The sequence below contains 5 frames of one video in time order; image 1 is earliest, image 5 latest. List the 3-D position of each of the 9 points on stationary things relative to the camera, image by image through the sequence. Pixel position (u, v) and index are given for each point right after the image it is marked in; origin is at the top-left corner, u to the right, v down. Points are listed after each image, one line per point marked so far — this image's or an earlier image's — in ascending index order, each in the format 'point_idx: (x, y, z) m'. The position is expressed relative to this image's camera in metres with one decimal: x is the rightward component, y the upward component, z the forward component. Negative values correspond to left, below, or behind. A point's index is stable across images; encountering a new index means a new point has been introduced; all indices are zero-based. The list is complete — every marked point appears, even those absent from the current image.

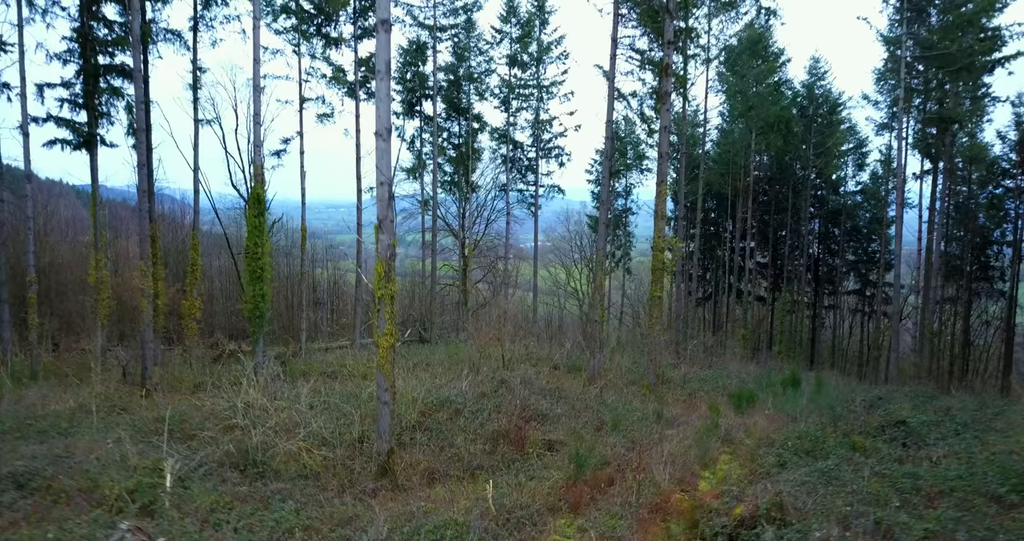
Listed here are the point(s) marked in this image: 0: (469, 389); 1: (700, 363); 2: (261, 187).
0: (-0.5, -1.3, +8.3) m
1: (+3.8, -2.0, +15.9) m
2: (-3.2, +0.9, +10.2) m
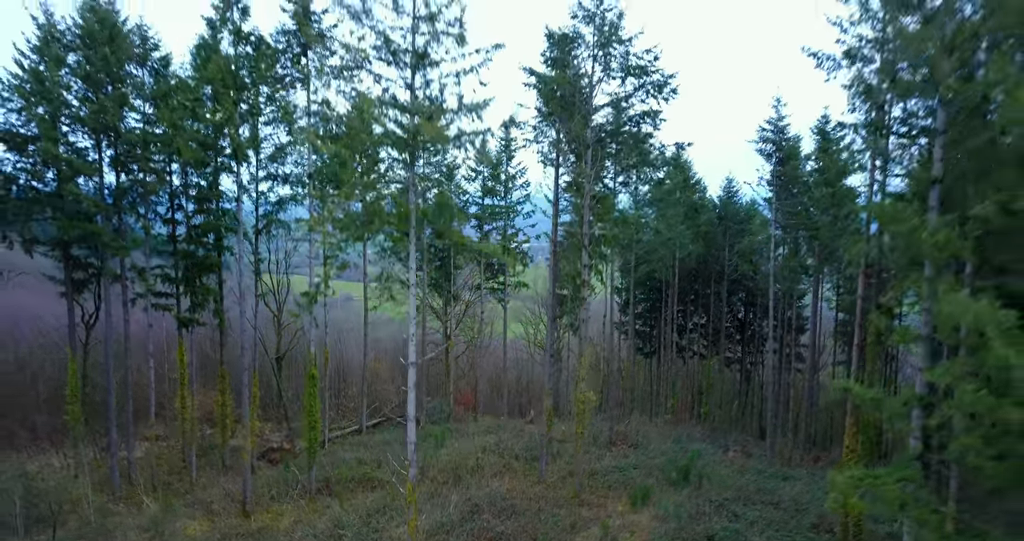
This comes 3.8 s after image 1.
0: (-1.0, -4.0, +13.1) m
1: (+3.1, -4.7, +20.8) m
2: (-3.8, -1.9, +15.0) m
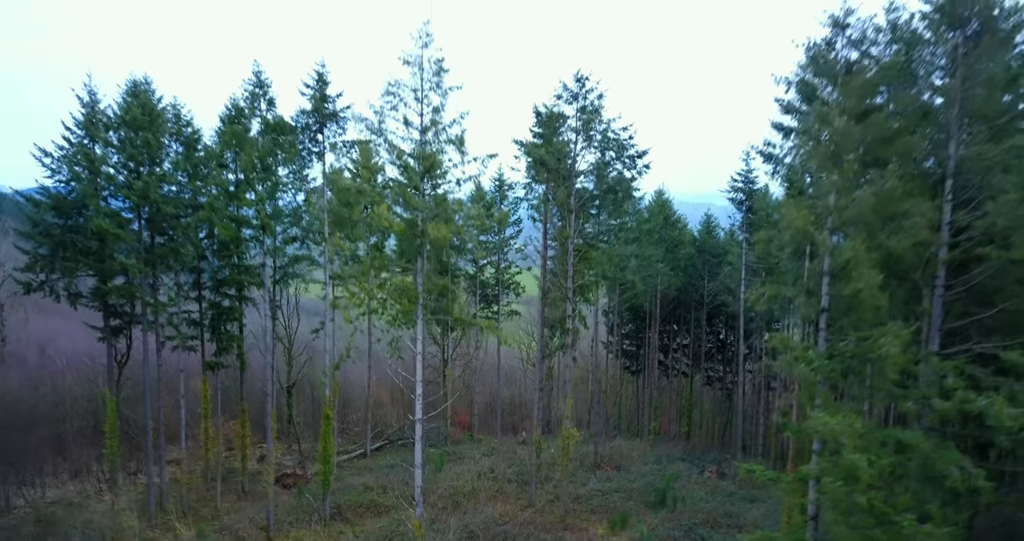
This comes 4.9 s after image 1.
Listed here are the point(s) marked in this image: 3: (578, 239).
0: (-1.1, -5.1, +14.9) m
1: (+2.9, -5.7, +22.7) m
2: (-3.9, -2.9, +16.8) m
3: (+1.5, +0.7, +17.7) m
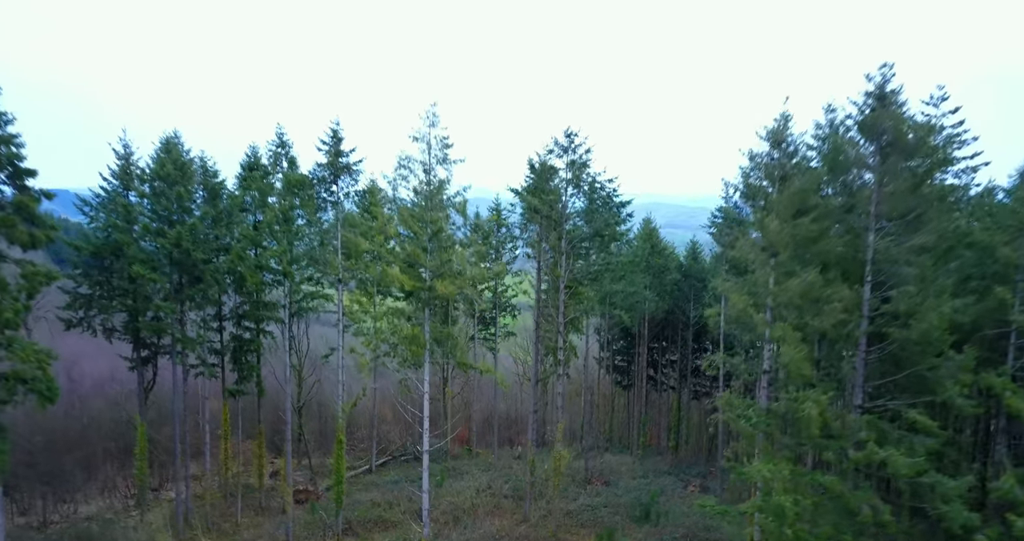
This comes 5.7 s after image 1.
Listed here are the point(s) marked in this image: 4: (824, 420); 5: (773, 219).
0: (-1.2, -5.9, +16.5) m
1: (+2.8, -6.6, +24.3) m
2: (-4.0, -3.8, +18.3) m
3: (+1.4, -0.2, +19.3) m
4: (+3.3, -1.6, +8.2) m
5: (+3.0, +0.6, +9.0) m
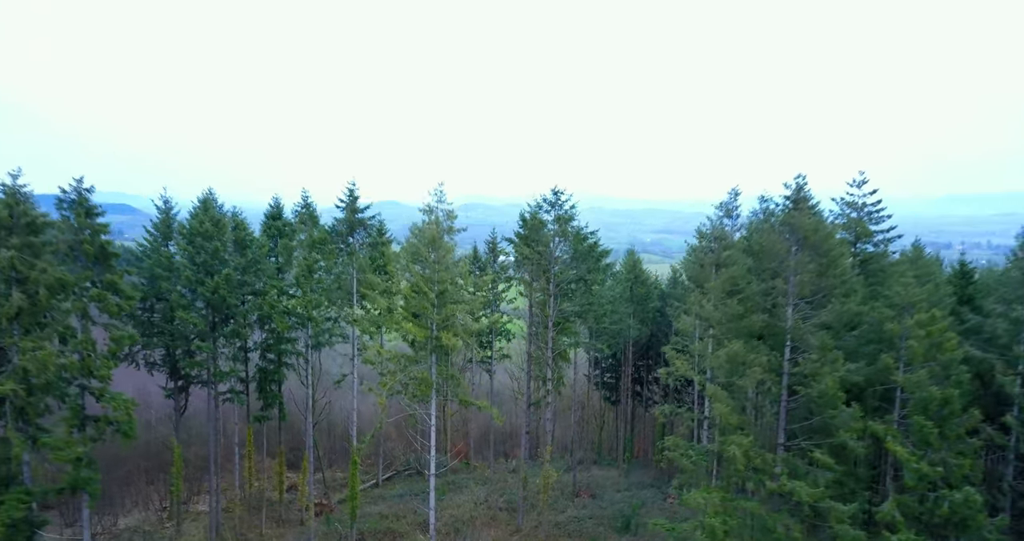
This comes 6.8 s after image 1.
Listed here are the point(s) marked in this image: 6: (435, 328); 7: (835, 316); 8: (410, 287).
0: (-1.3, -6.9, +18.9) m
1: (+2.6, -7.6, +26.6) m
2: (-4.2, -4.8, +20.7) m
3: (+1.3, -1.2, +21.7) m
4: (+3.2, -2.6, +10.6) m
5: (+2.9, -0.4, +11.4) m
6: (-1.6, -1.1, +16.5) m
7: (+4.5, -0.6, +10.9) m
8: (-2.1, -0.3, +16.3) m
